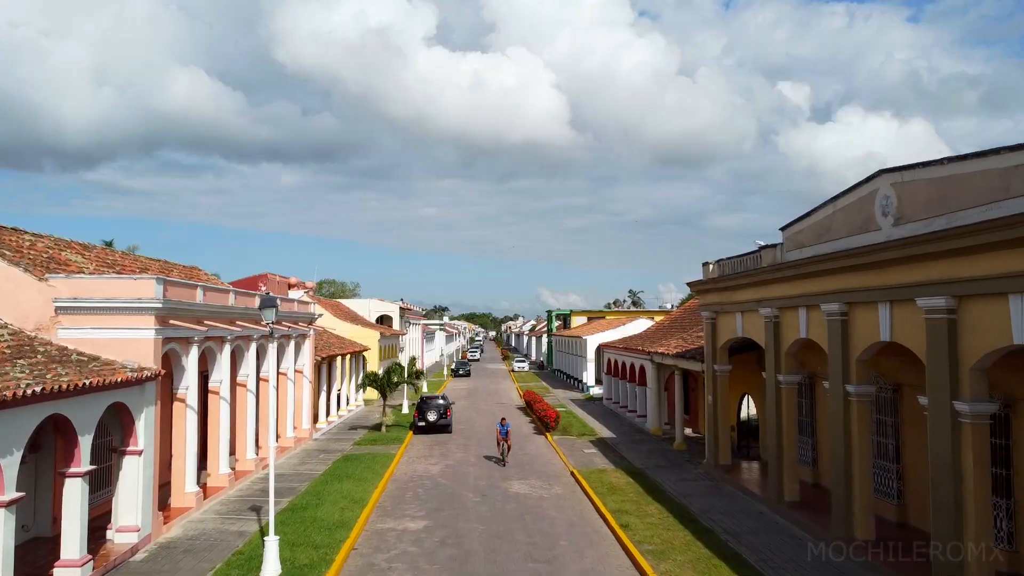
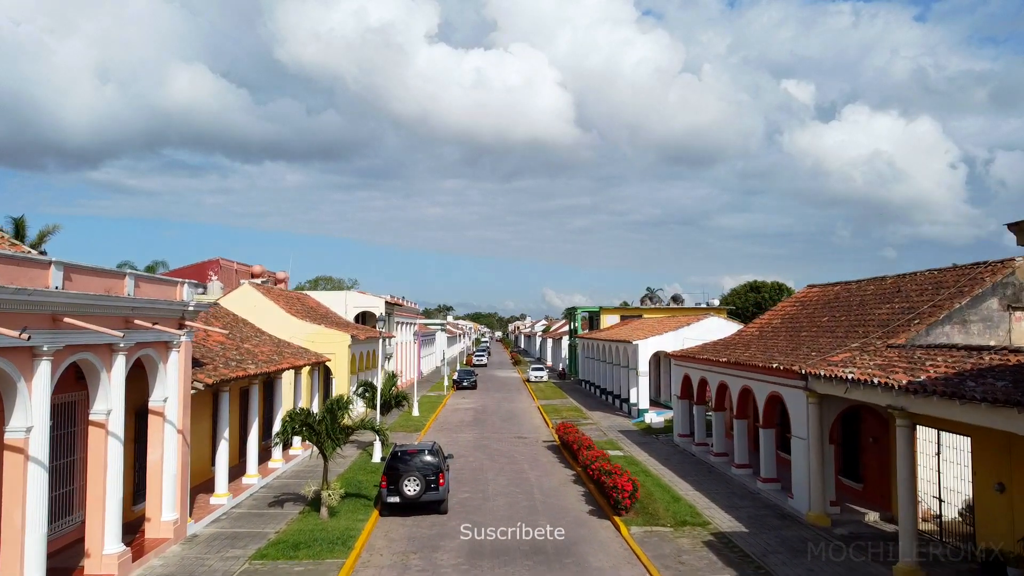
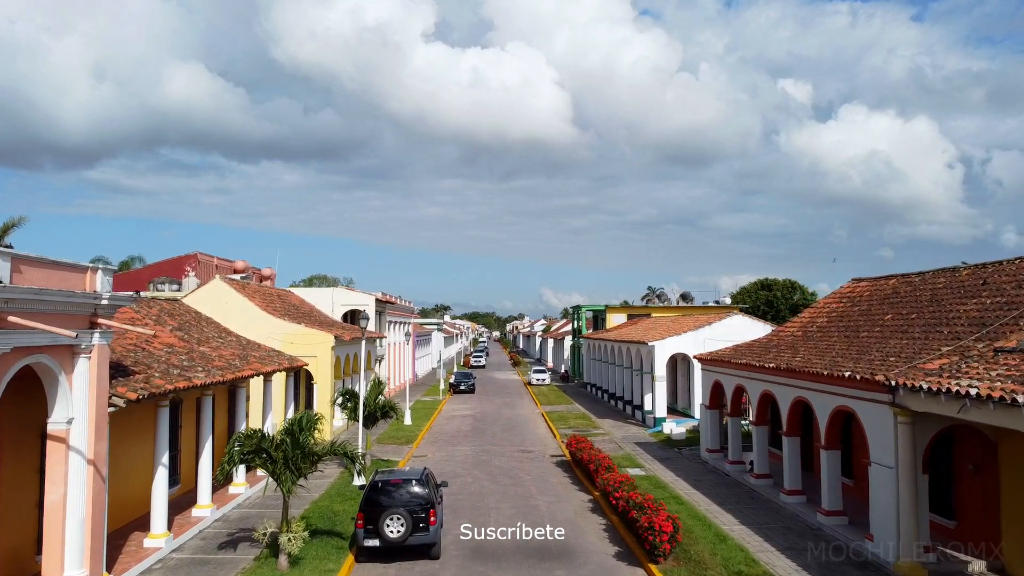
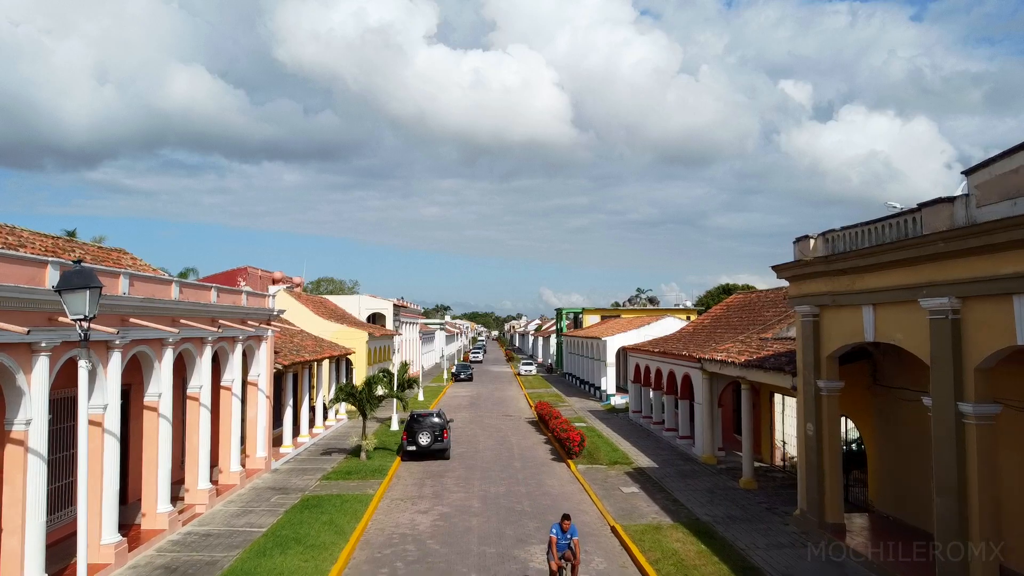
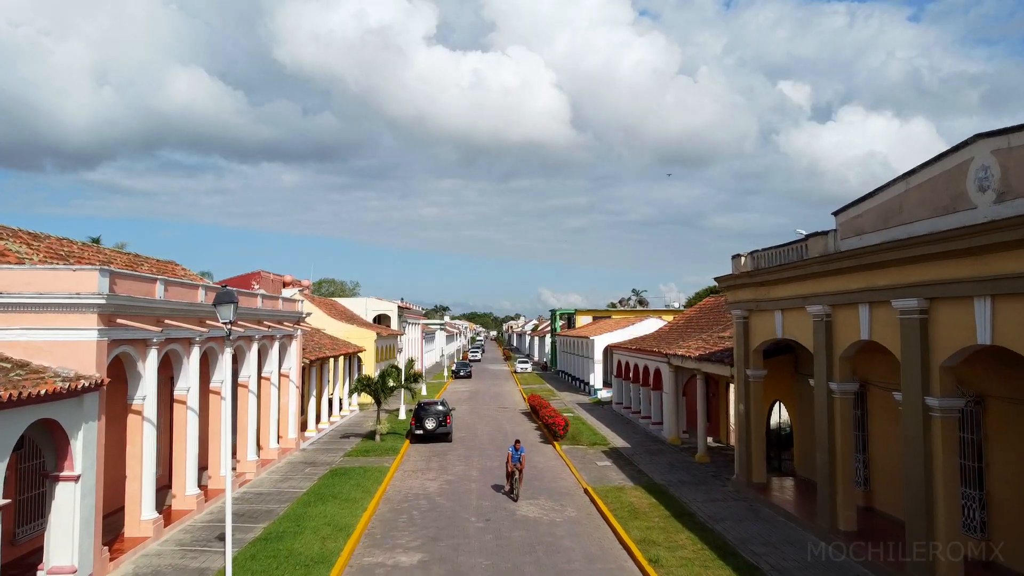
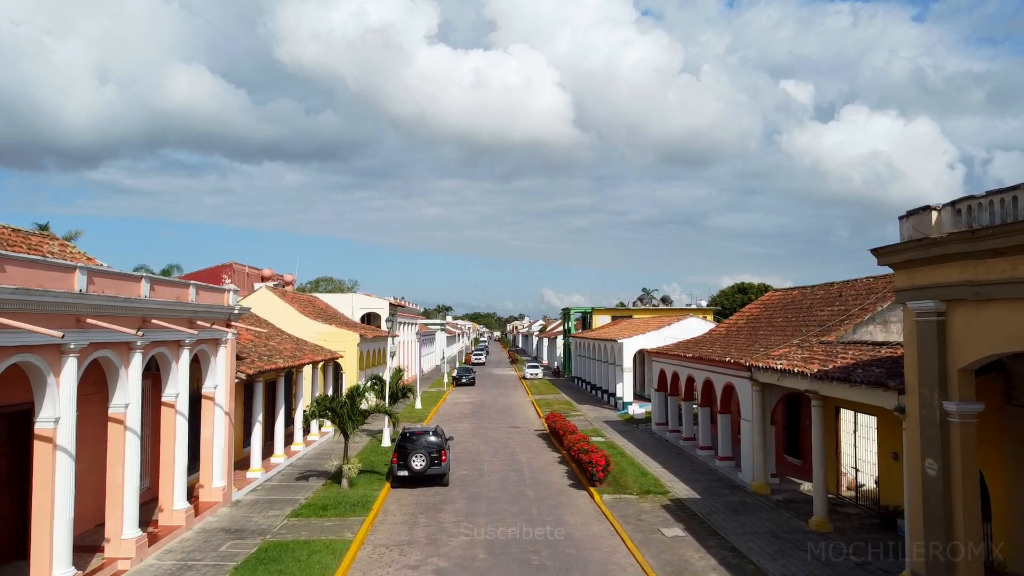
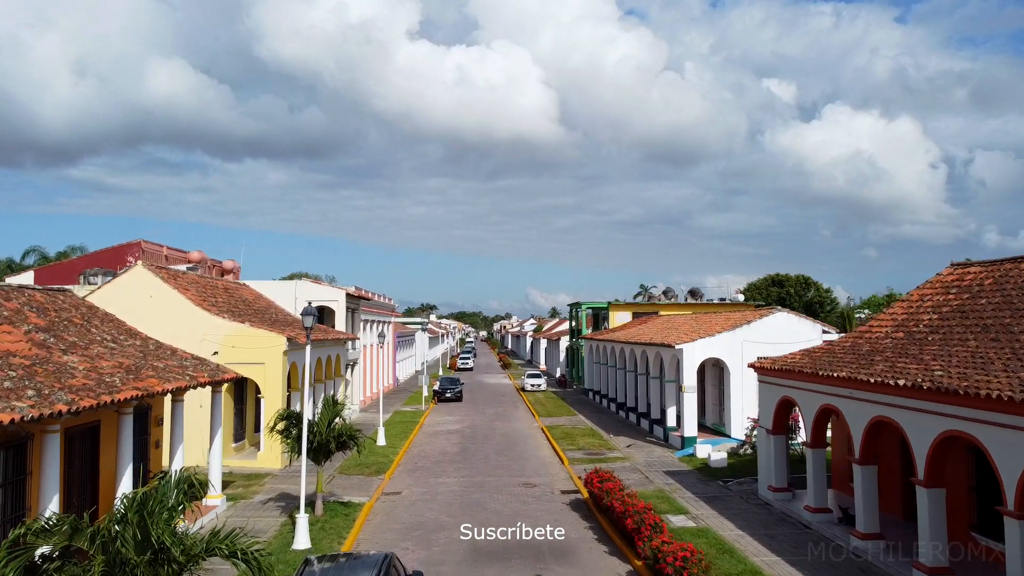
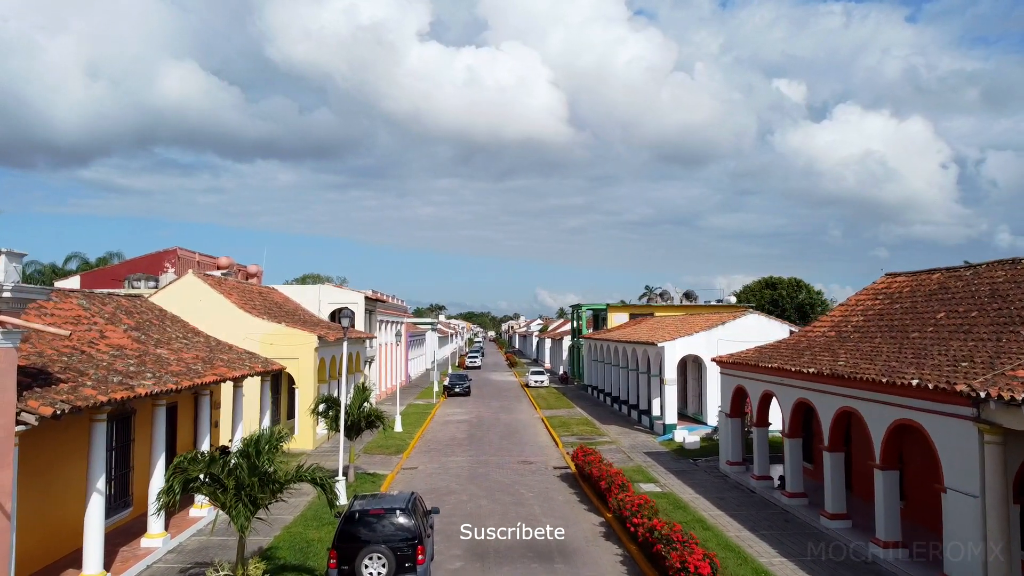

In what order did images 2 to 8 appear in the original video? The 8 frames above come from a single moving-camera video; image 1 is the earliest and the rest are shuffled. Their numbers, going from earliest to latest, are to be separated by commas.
5, 4, 6, 2, 3, 8, 7
